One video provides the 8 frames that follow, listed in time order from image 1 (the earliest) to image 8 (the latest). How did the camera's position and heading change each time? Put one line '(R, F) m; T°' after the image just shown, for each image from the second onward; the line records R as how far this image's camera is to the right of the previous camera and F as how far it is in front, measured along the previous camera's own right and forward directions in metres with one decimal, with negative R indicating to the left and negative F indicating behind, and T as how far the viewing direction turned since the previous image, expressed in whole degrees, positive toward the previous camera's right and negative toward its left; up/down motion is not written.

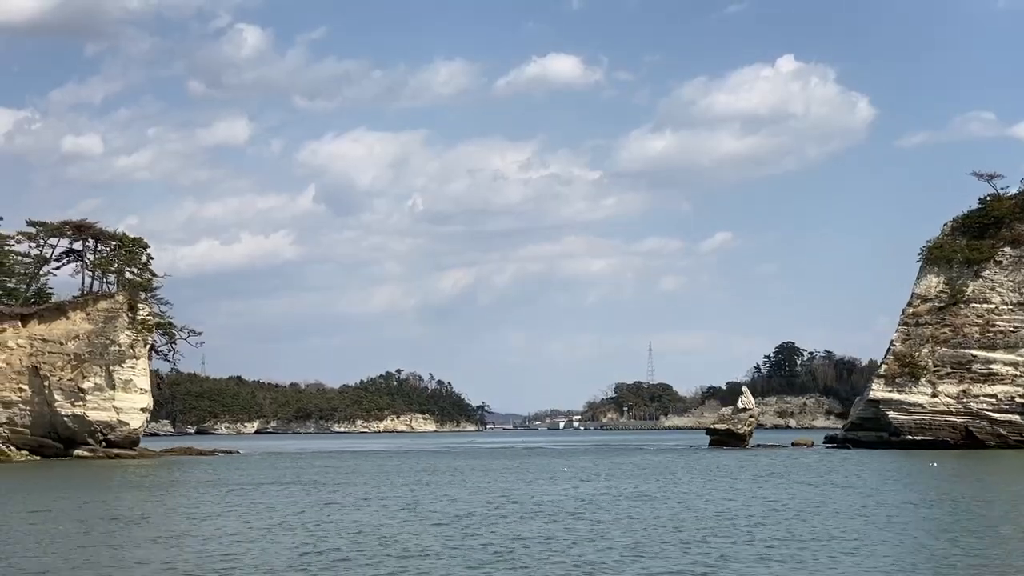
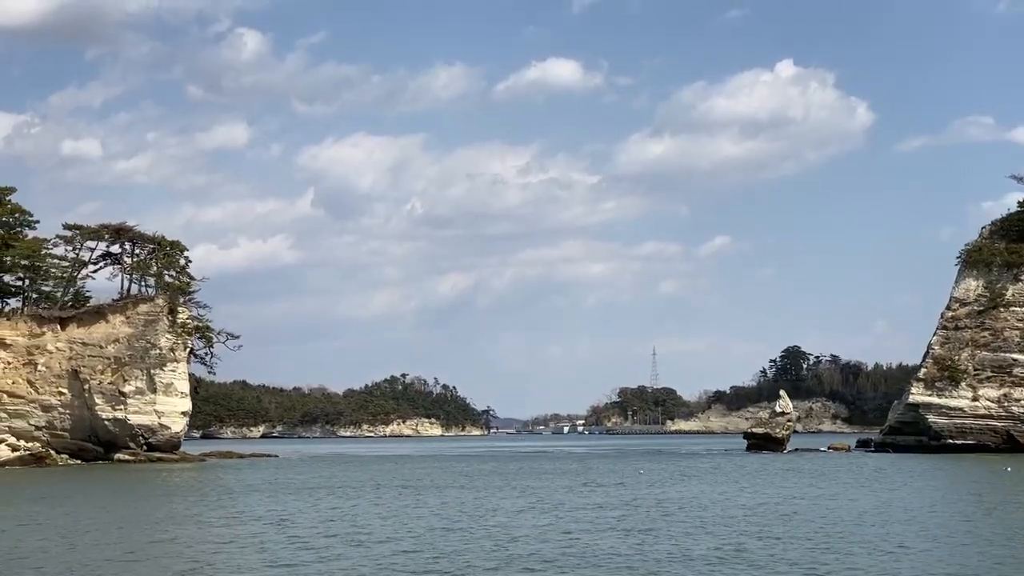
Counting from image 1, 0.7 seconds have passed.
(-1.2, +0.1) m; 0°
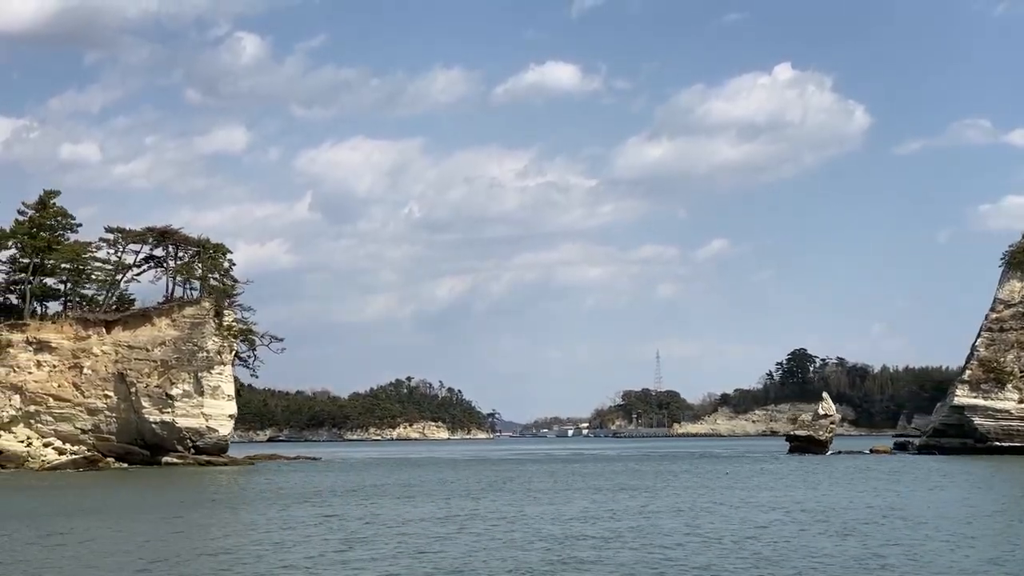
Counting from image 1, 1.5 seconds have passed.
(-1.3, +0.1) m; 0°
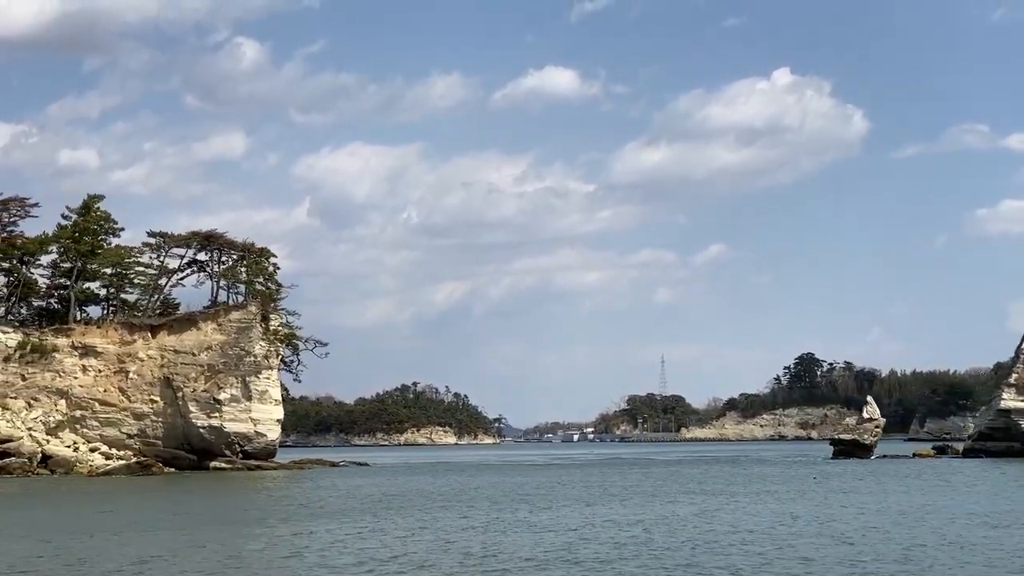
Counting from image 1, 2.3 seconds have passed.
(-1.3, +0.1) m; 0°
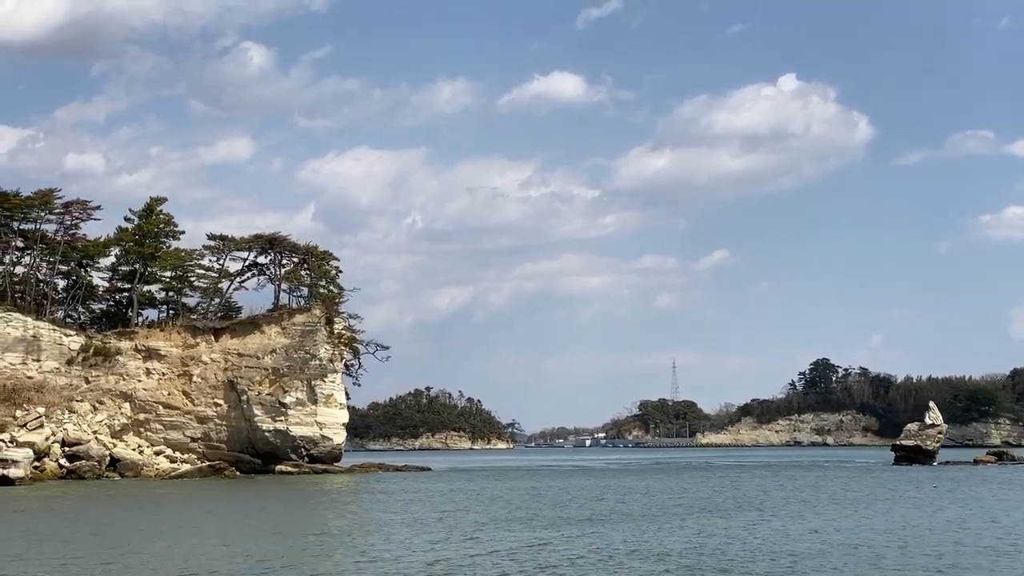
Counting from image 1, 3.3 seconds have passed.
(-1.7, +0.2) m; -1°
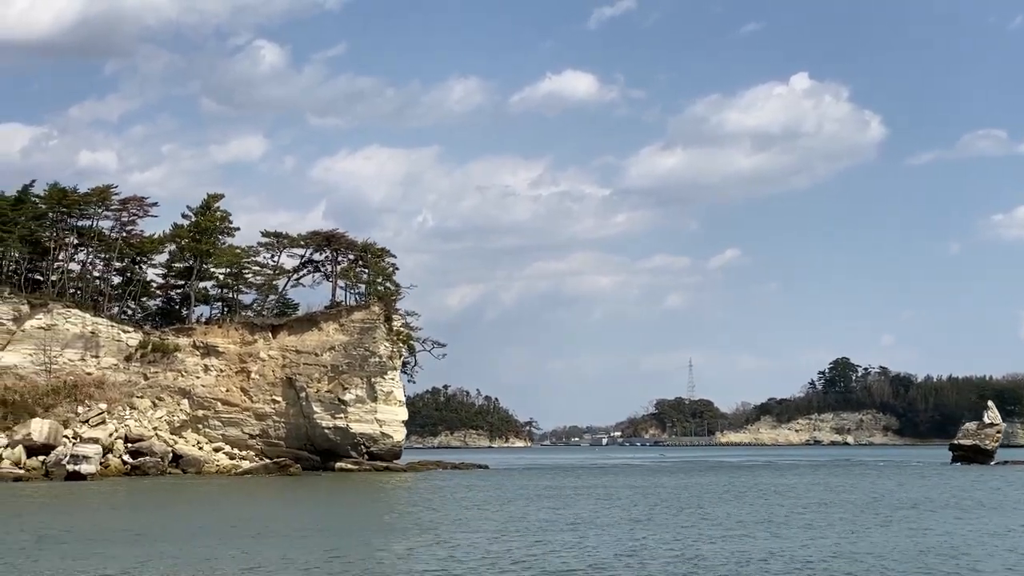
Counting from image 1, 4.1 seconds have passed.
(-1.3, +0.1) m; -1°
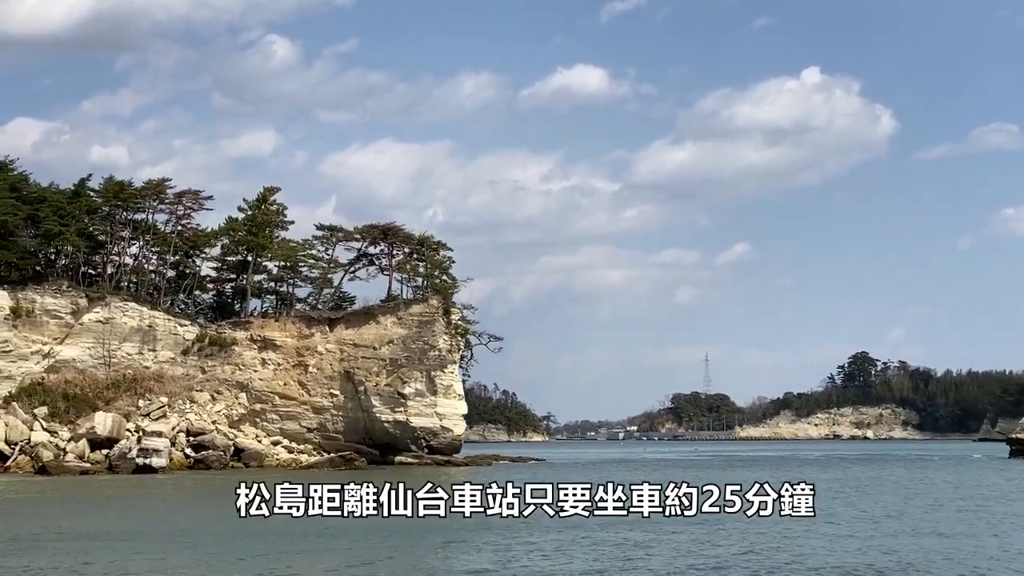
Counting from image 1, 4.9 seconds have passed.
(-1.3, +0.2) m; -1°
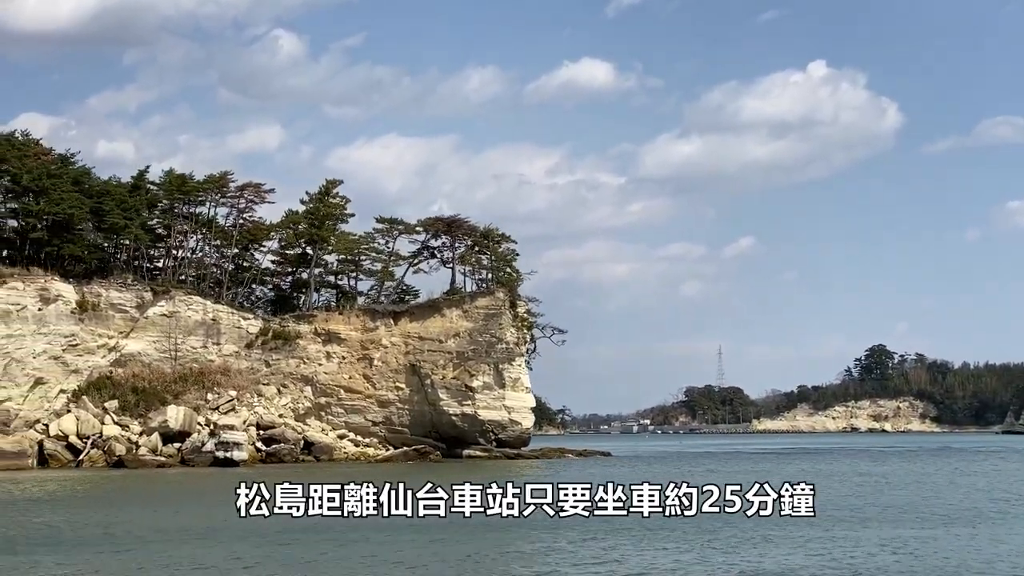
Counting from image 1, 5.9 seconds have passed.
(-1.7, +0.3) m; -1°
